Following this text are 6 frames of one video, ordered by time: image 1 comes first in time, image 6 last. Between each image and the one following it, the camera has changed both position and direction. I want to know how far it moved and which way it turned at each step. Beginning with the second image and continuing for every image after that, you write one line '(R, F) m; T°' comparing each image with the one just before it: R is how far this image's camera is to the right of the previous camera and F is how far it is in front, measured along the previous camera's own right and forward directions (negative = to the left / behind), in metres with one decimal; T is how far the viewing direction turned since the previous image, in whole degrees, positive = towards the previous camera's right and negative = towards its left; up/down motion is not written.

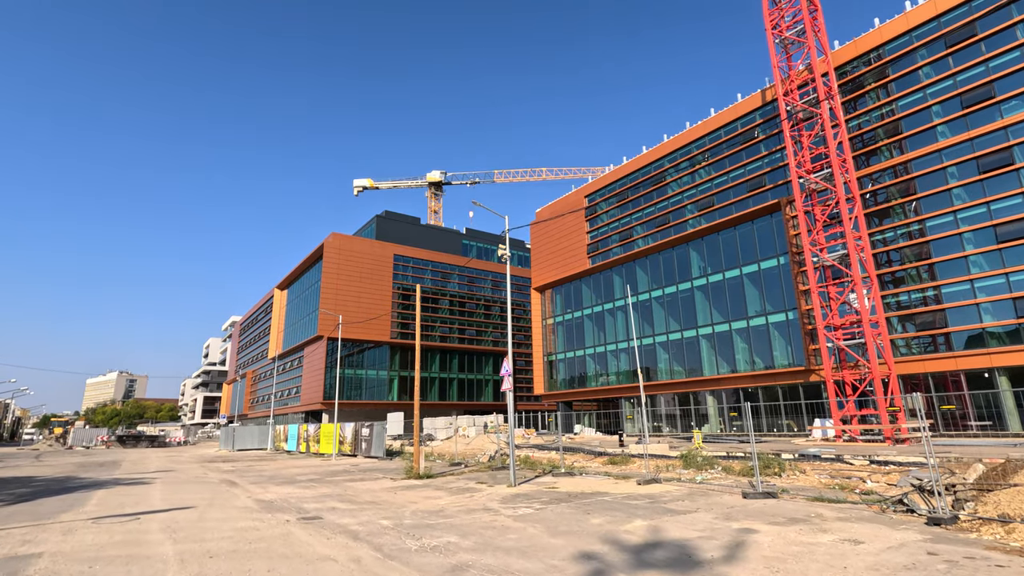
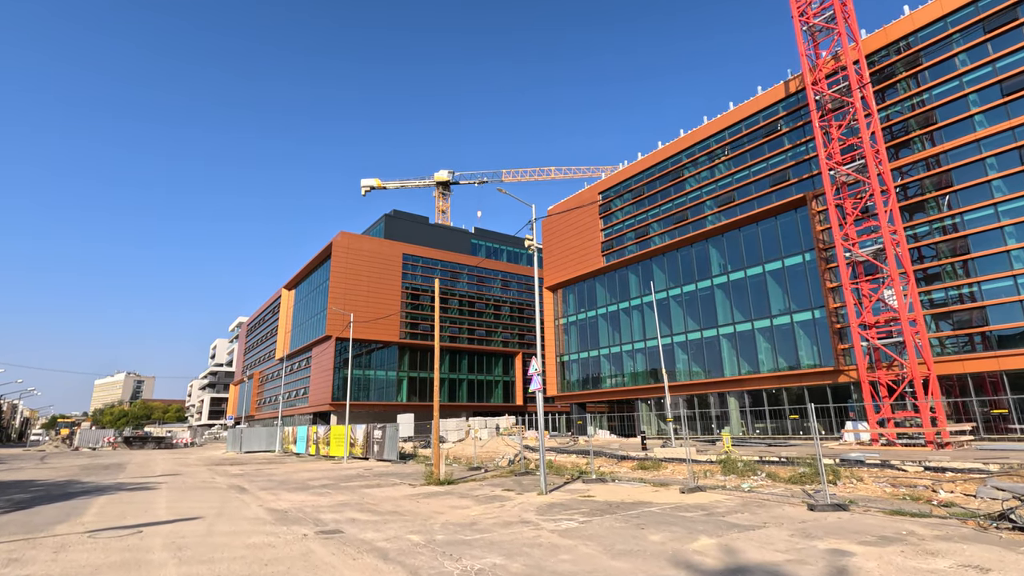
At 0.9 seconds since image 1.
(-0.7, +1.1) m; -1°
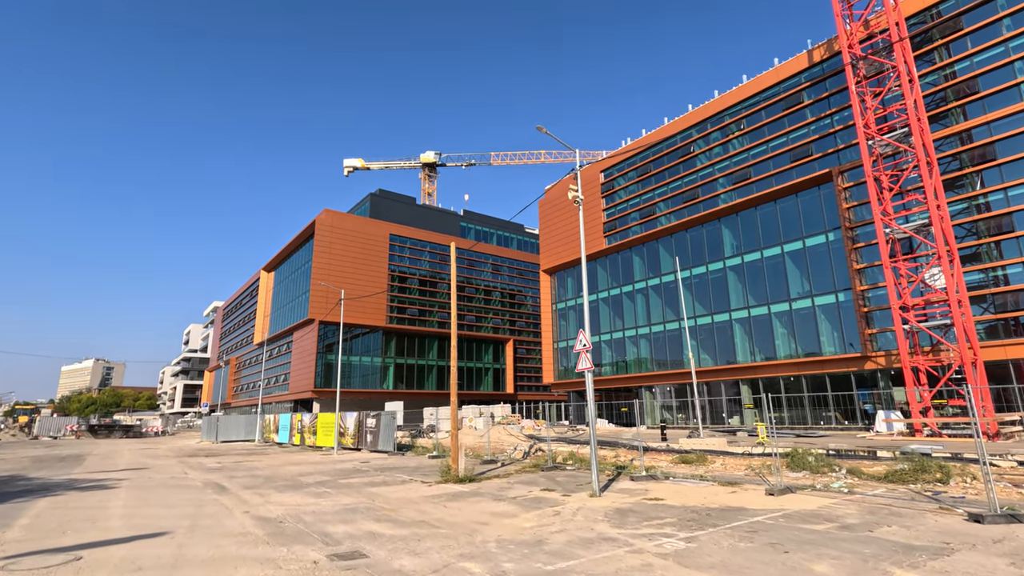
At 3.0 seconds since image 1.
(-1.5, +2.6) m; +2°
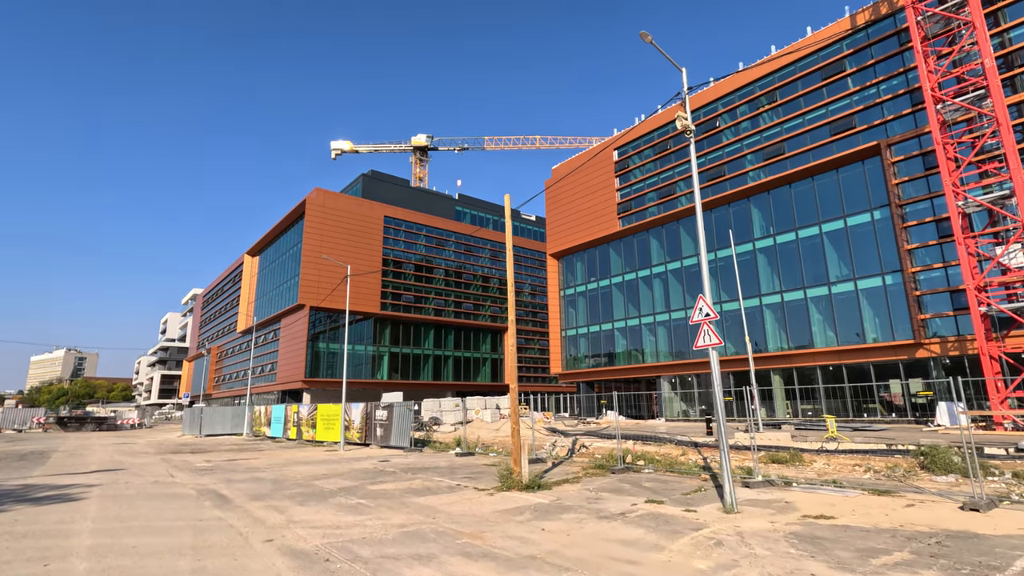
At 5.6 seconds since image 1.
(-2.1, +2.9) m; +2°
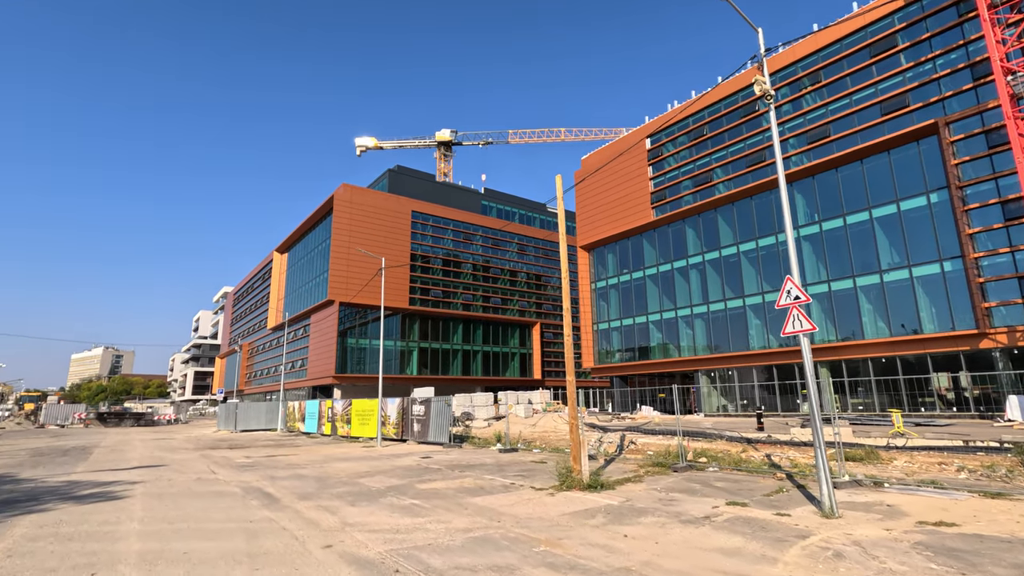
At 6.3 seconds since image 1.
(-0.7, +0.8) m; -2°
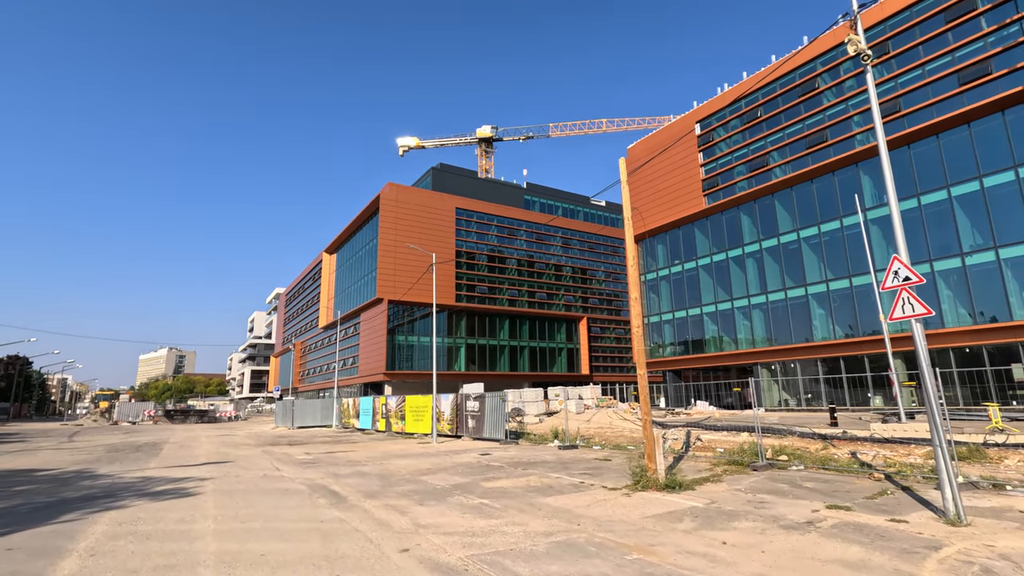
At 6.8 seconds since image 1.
(-0.5, +0.5) m; -5°
